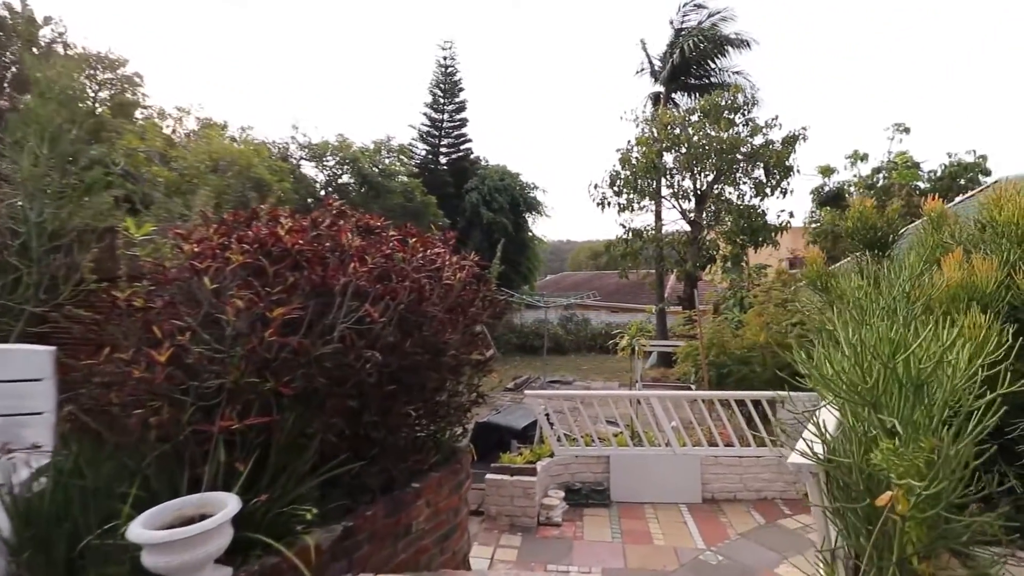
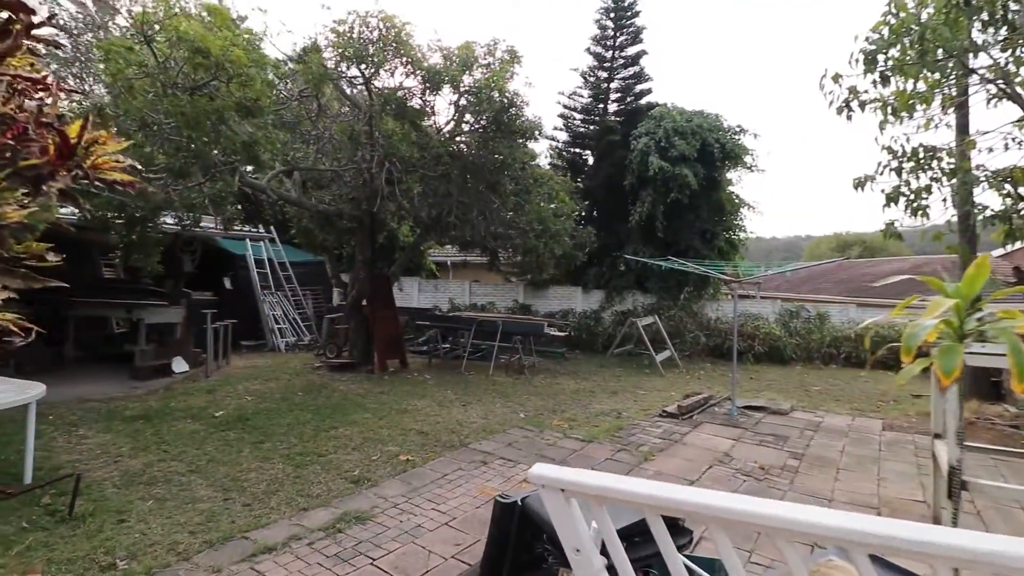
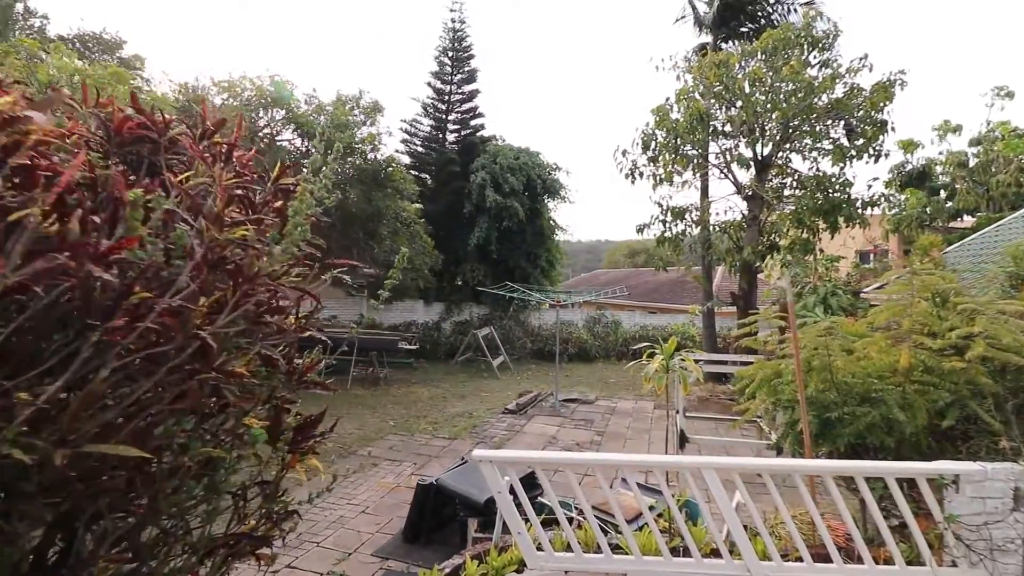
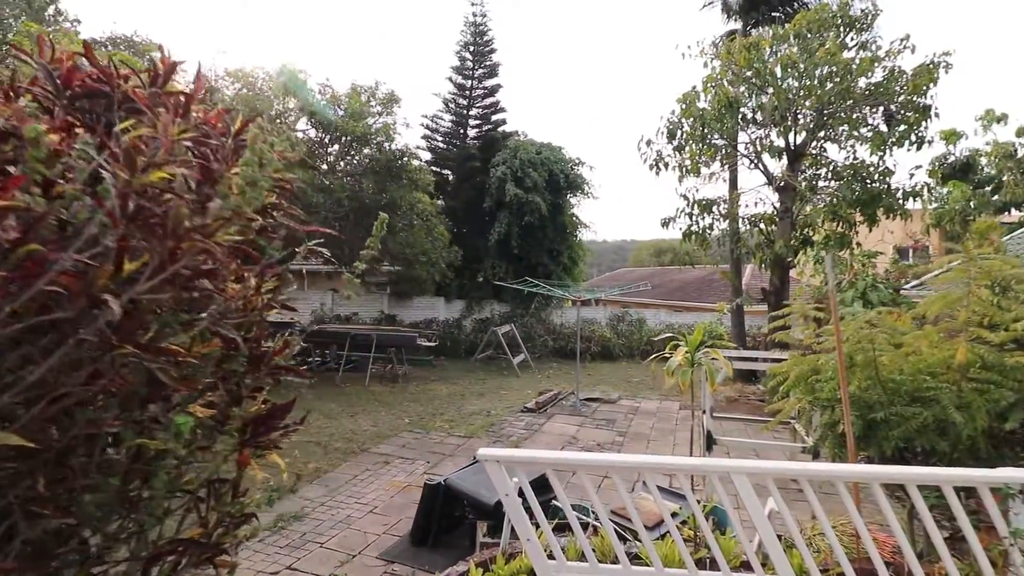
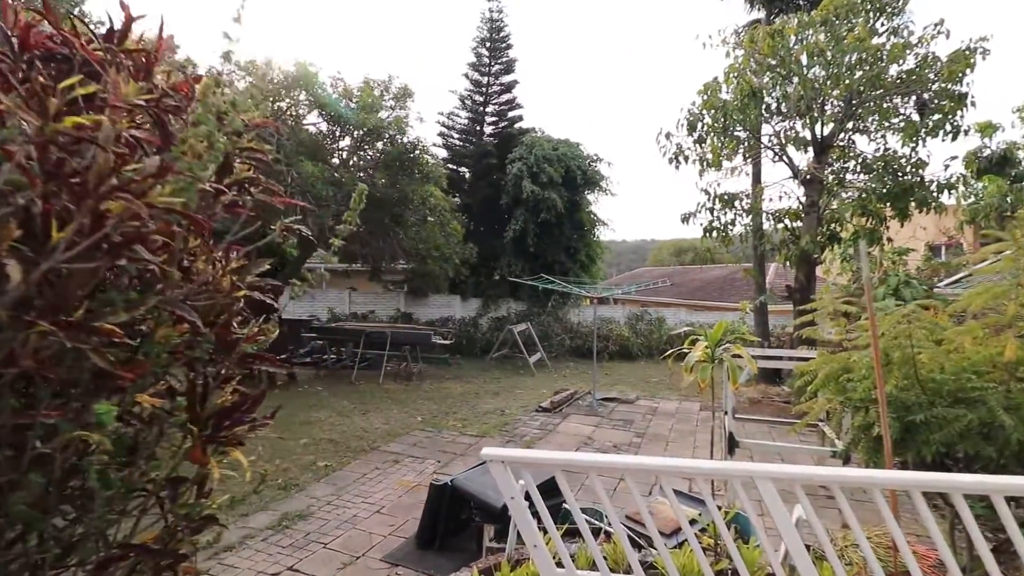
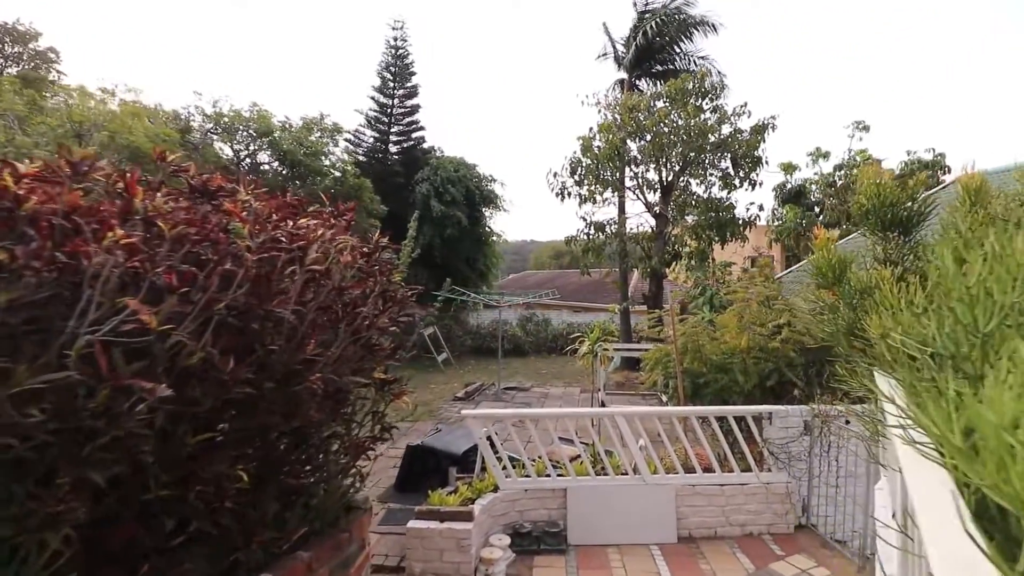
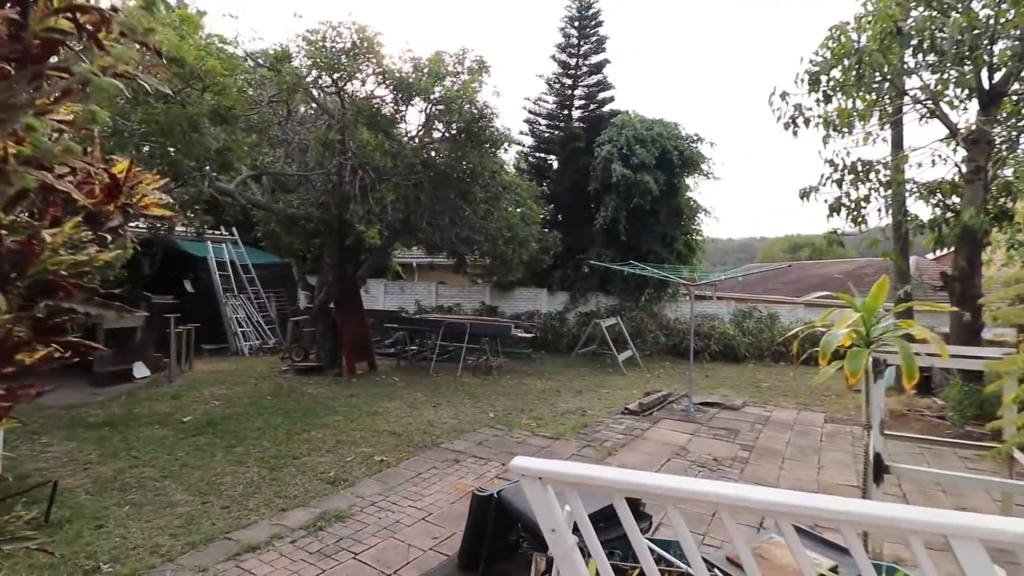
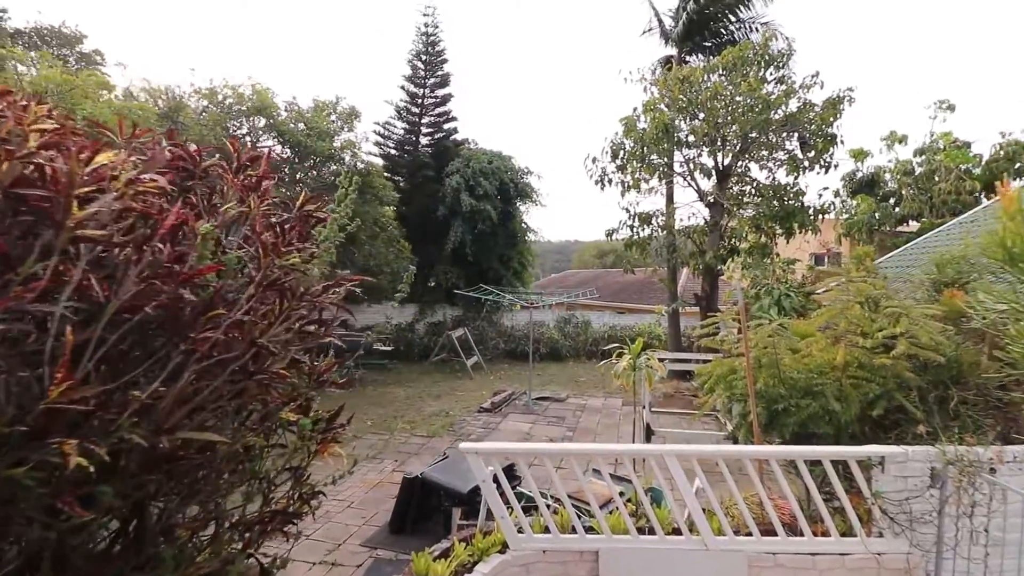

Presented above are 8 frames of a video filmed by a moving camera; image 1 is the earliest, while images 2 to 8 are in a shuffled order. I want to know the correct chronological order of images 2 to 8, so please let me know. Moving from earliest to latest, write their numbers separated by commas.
6, 8, 3, 4, 5, 7, 2
